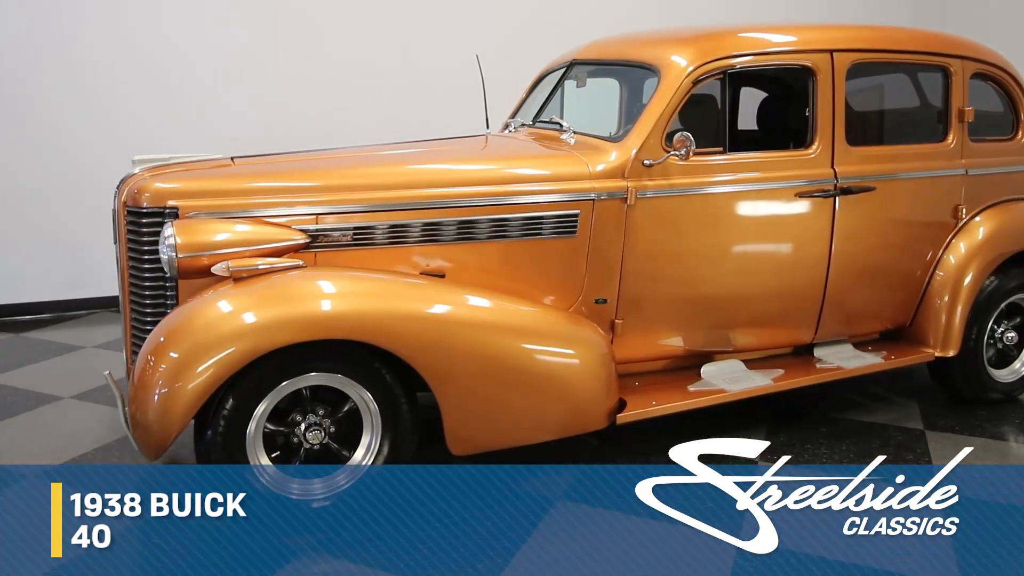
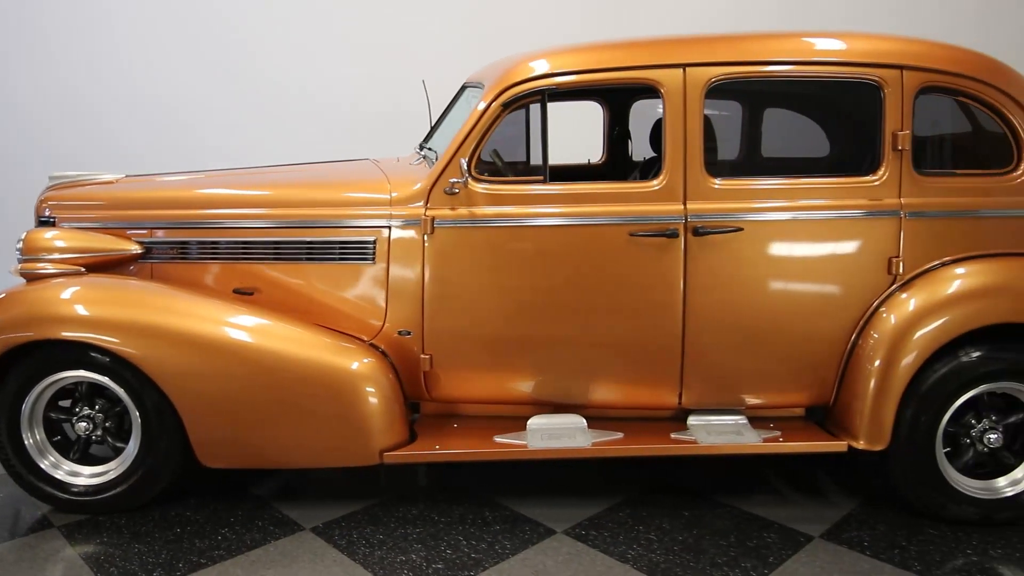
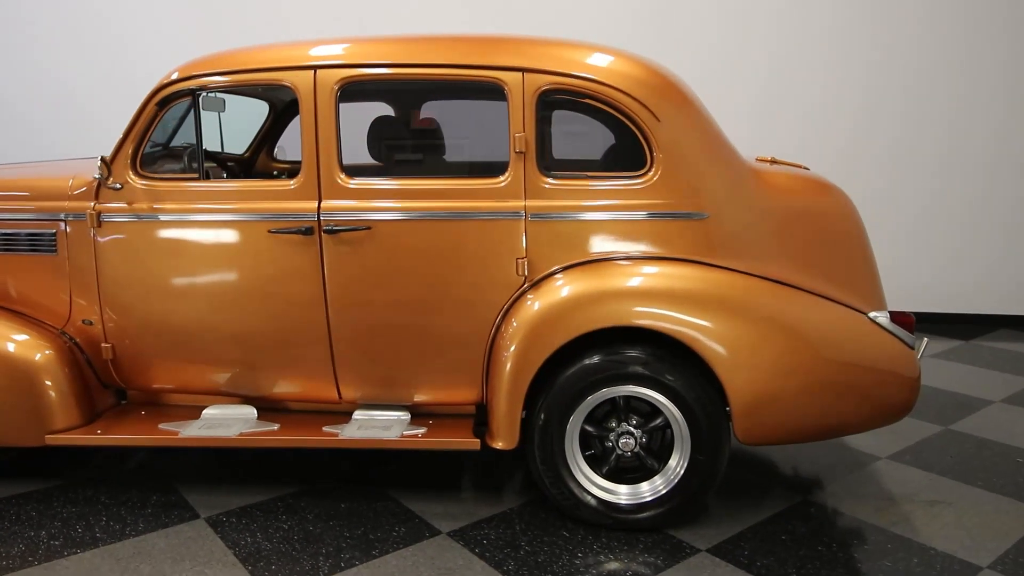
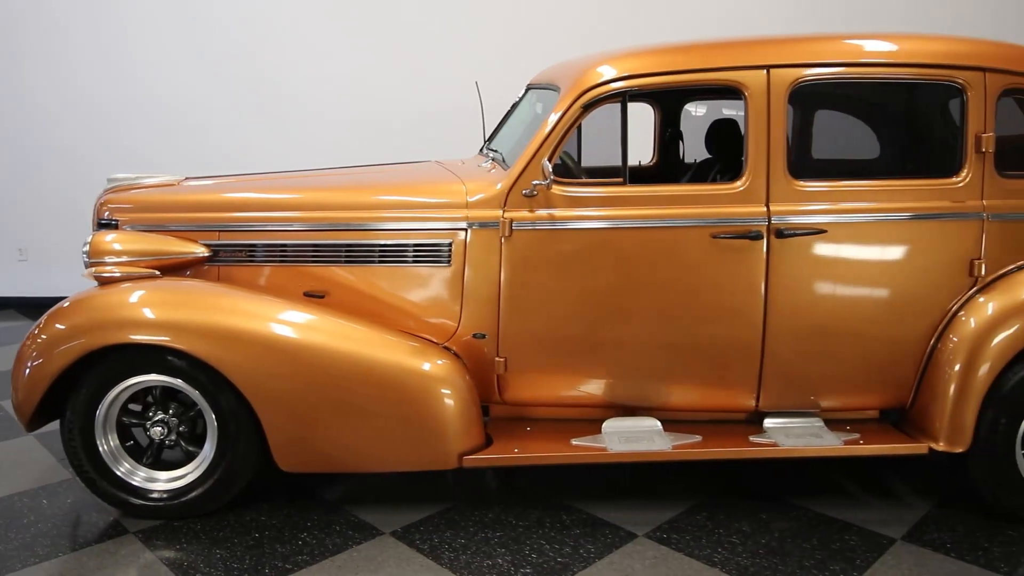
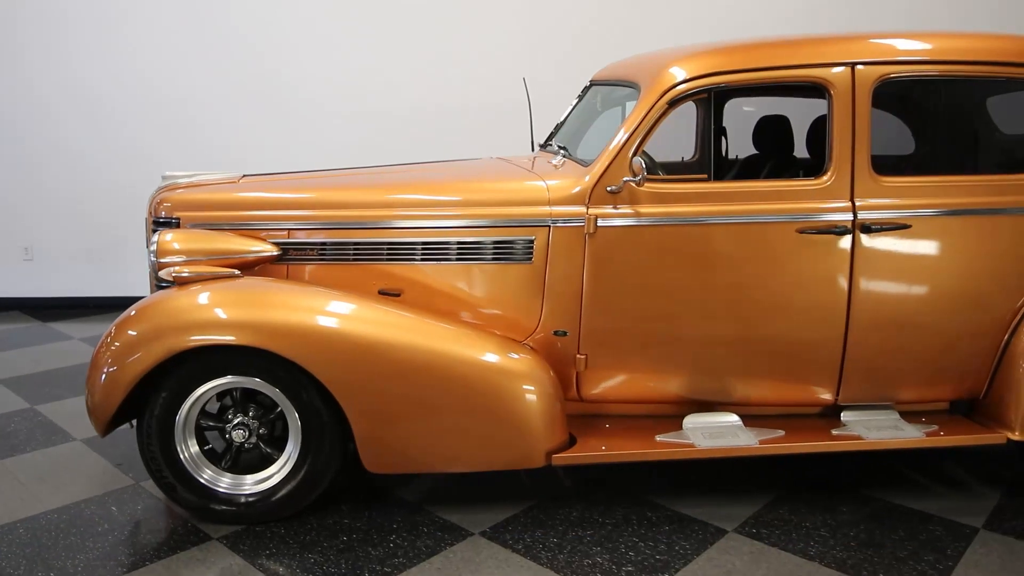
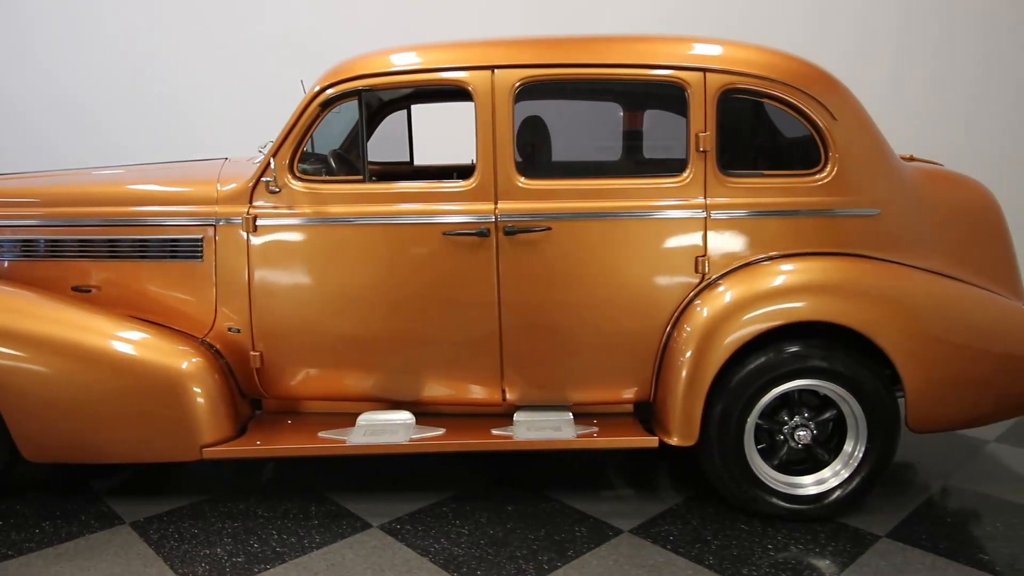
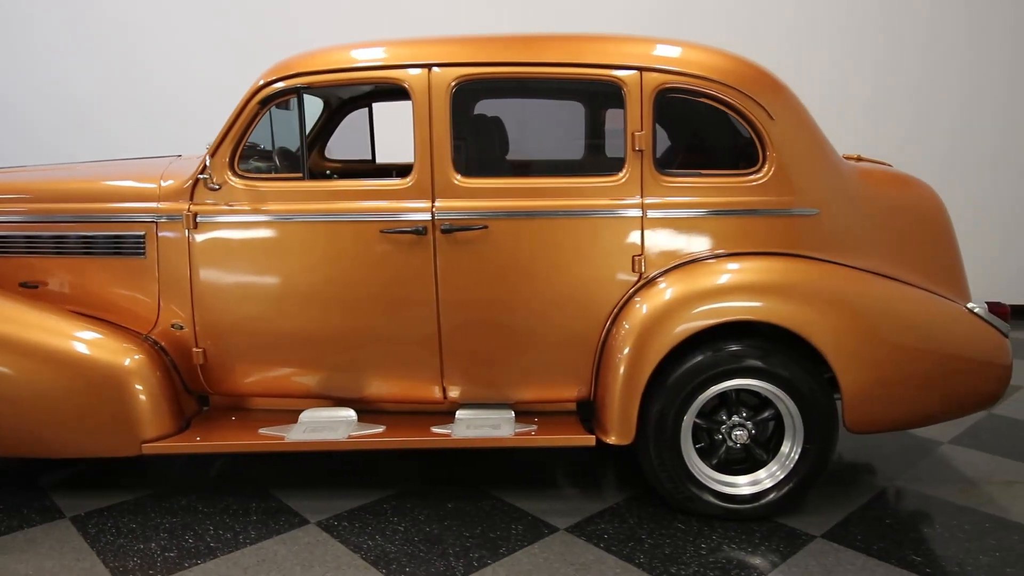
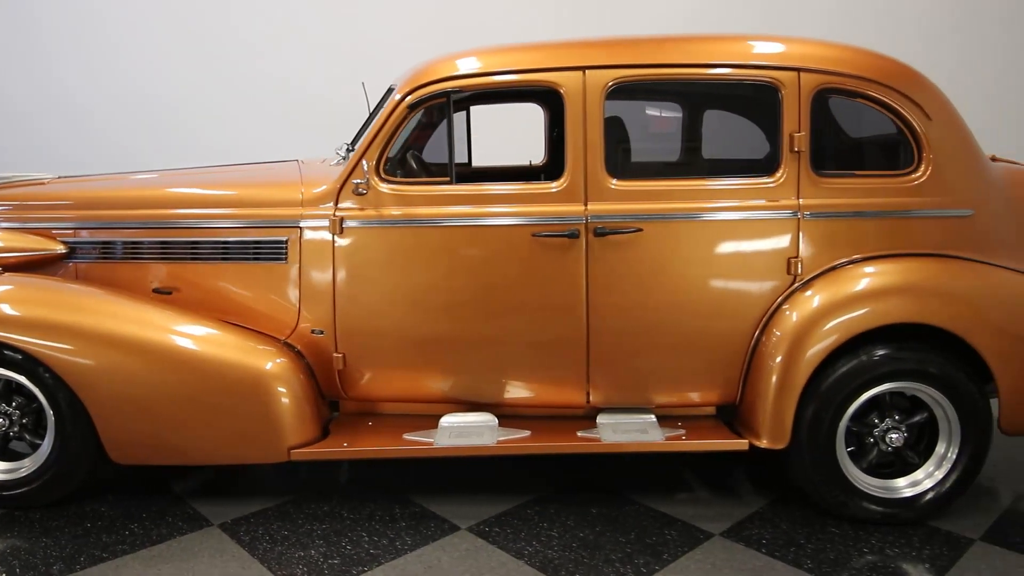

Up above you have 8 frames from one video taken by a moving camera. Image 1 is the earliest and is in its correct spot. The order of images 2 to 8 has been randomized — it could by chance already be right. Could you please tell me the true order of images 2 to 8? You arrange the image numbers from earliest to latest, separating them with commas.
5, 4, 2, 8, 6, 7, 3
